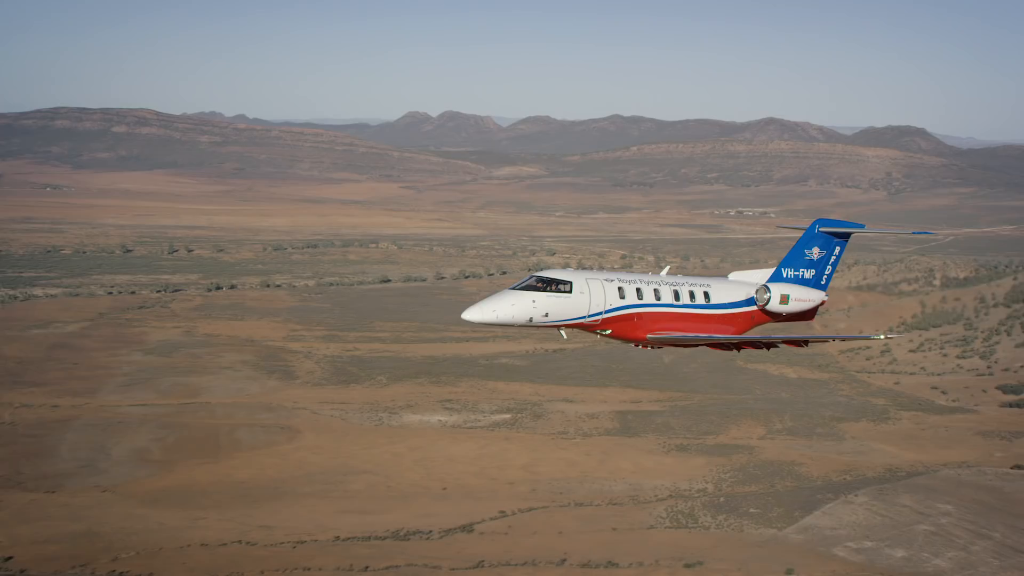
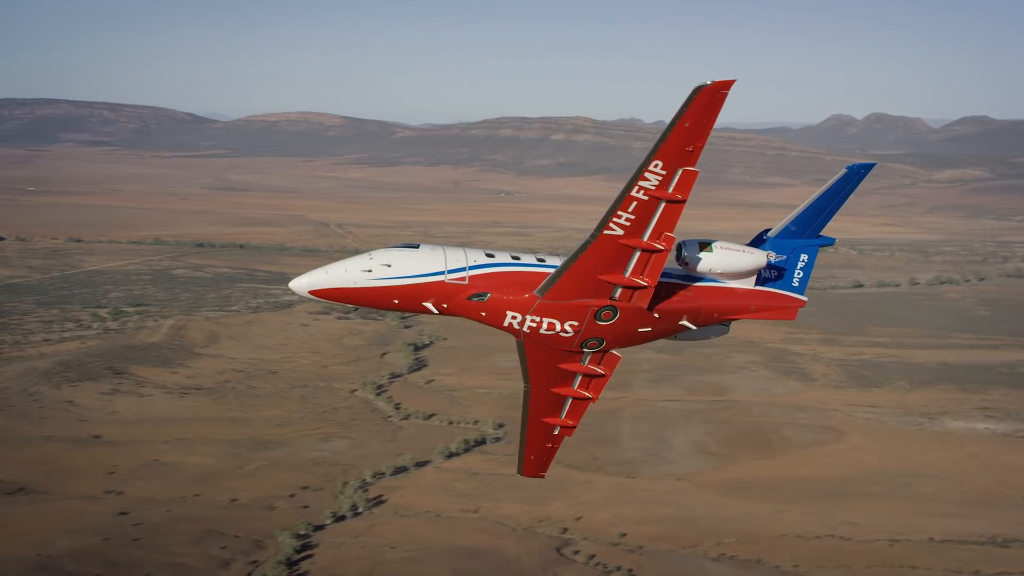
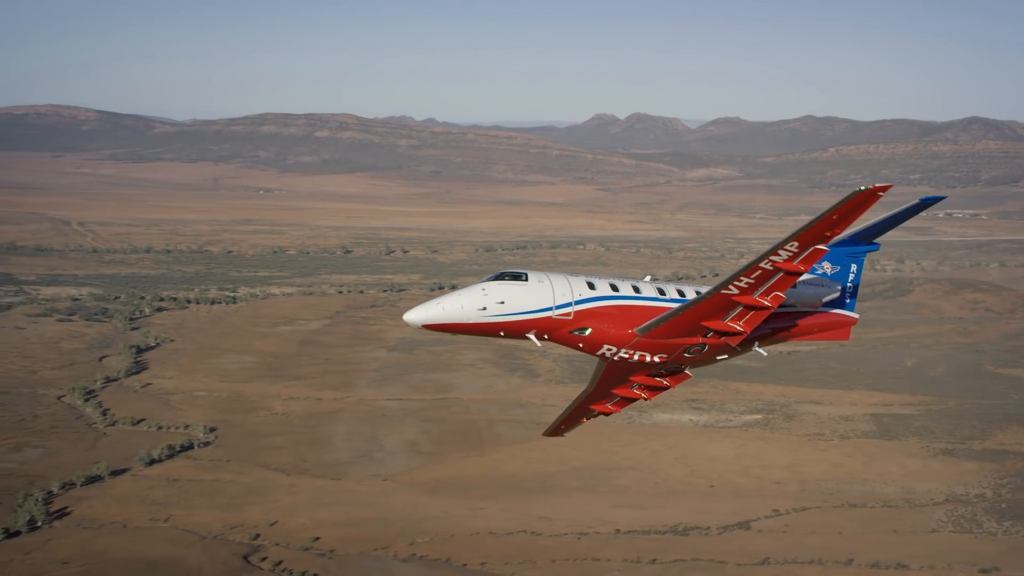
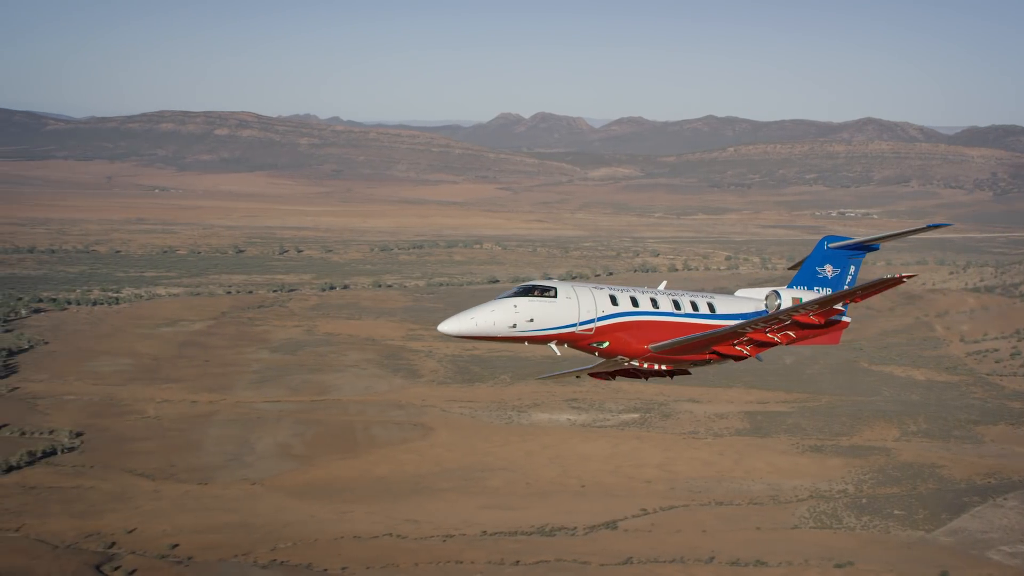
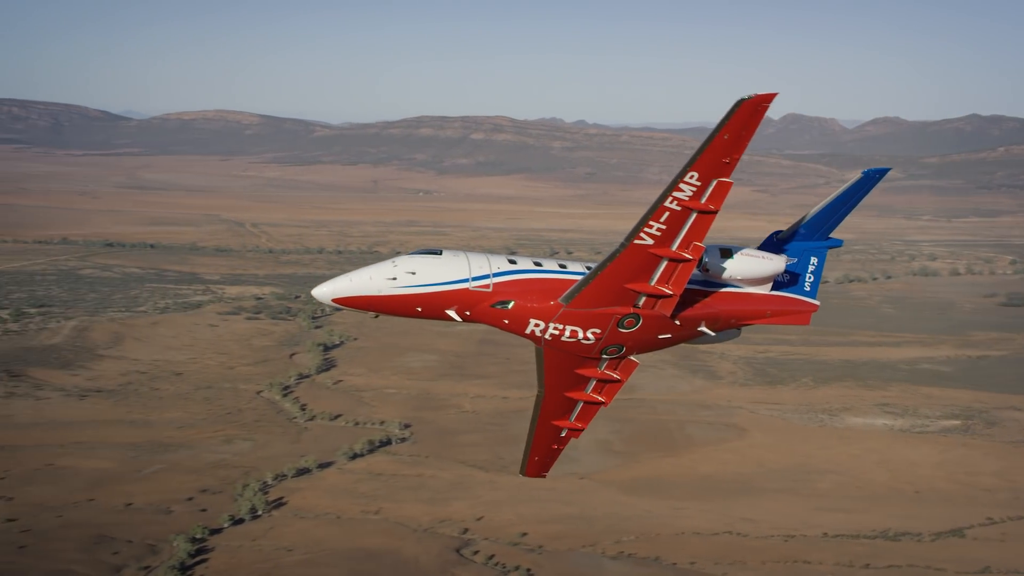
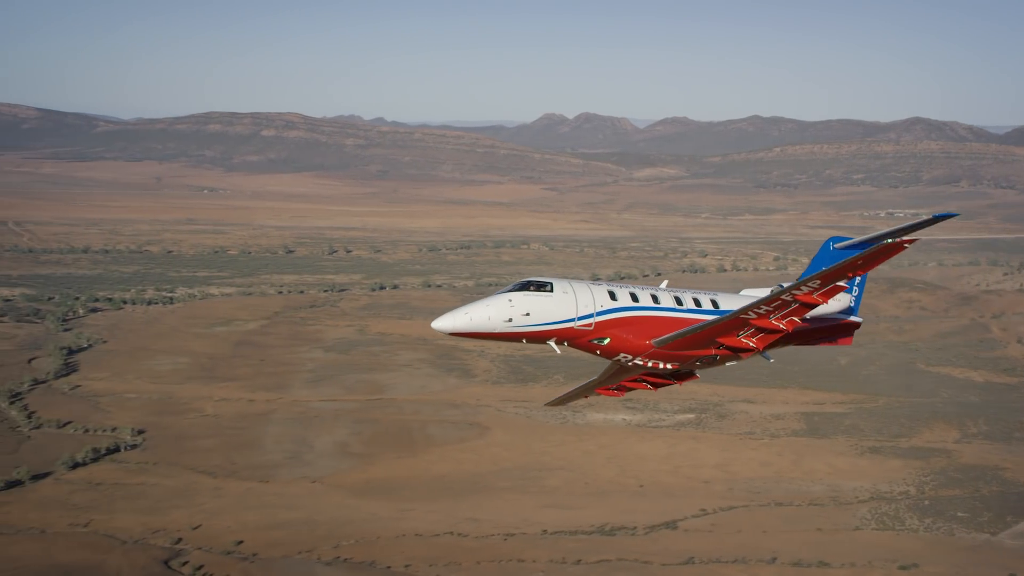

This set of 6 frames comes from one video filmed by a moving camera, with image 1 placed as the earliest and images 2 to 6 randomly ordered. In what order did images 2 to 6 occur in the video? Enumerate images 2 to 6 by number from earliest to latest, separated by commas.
4, 6, 3, 5, 2
